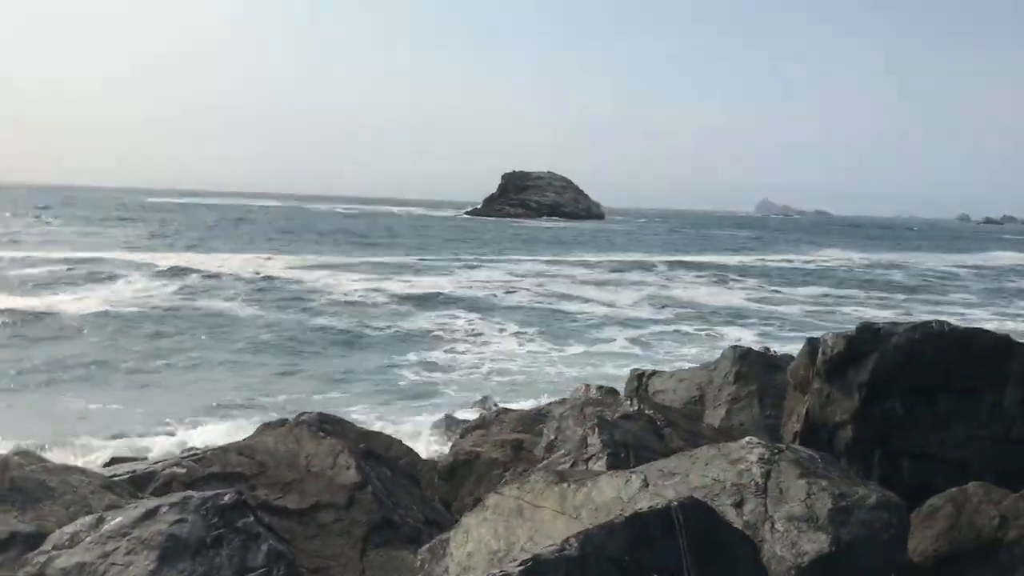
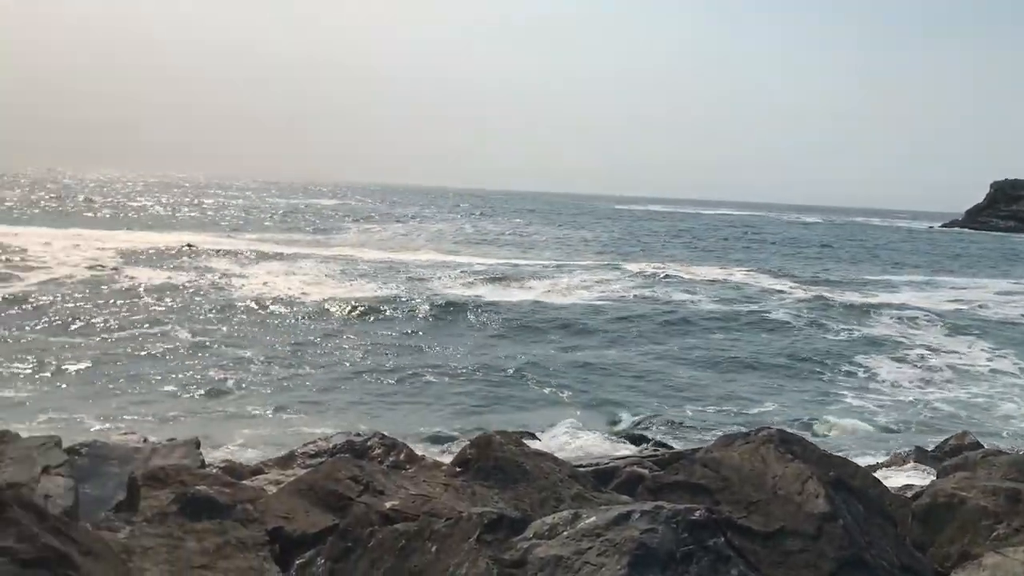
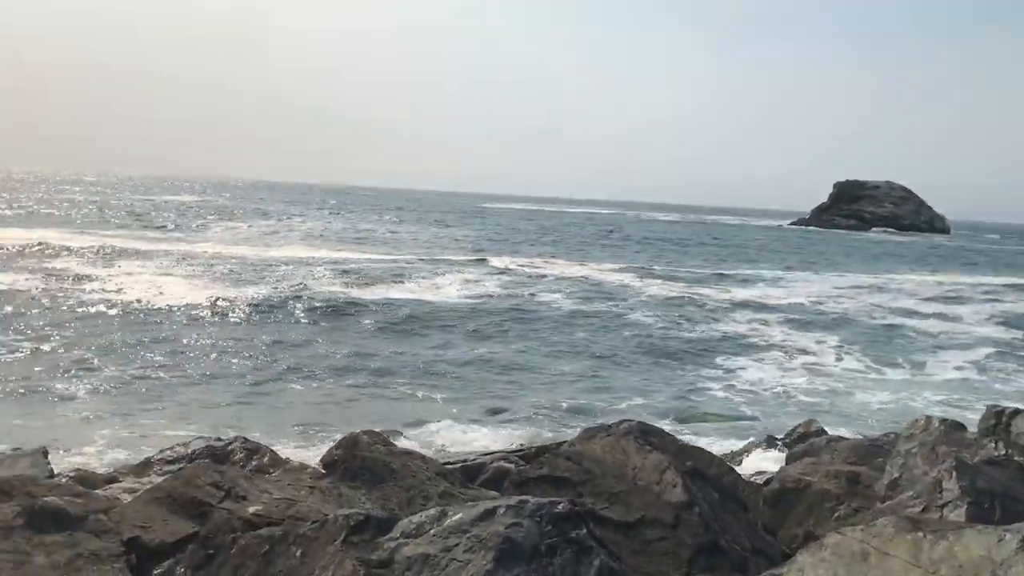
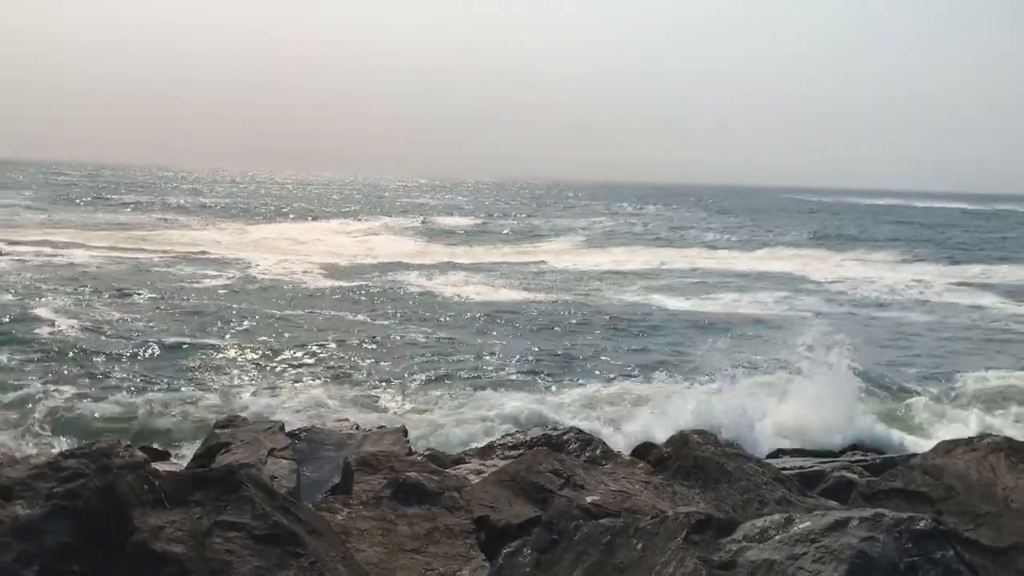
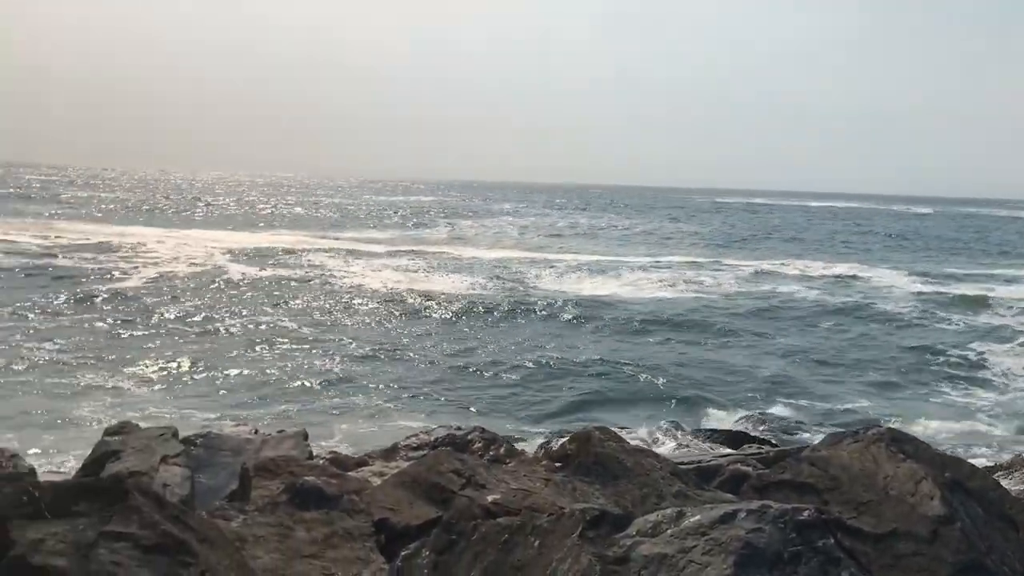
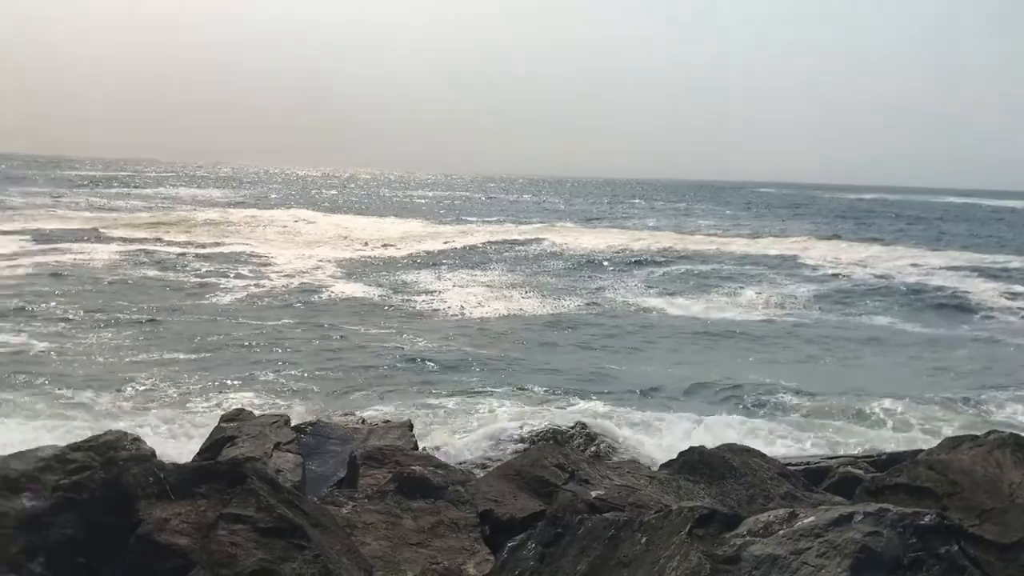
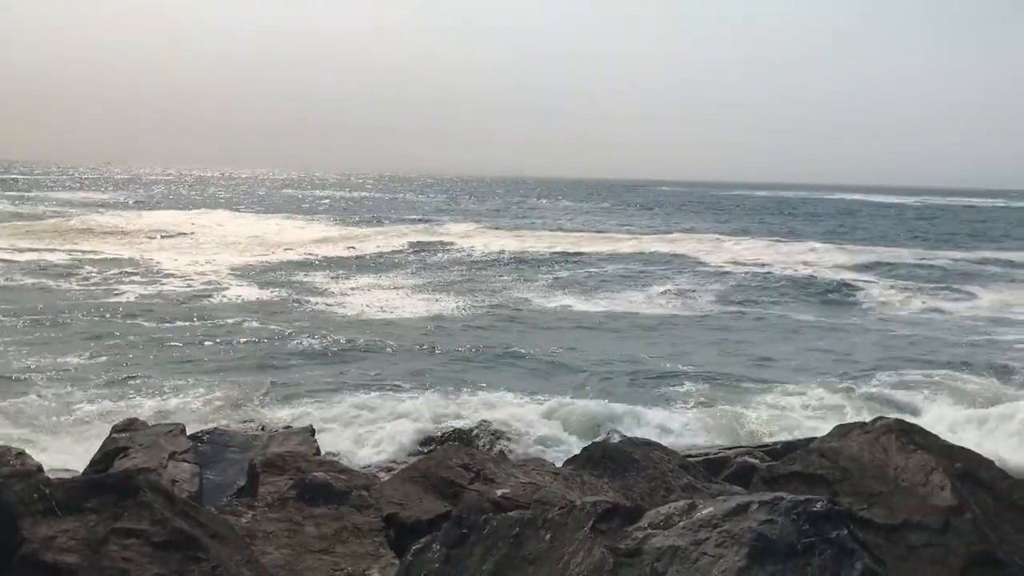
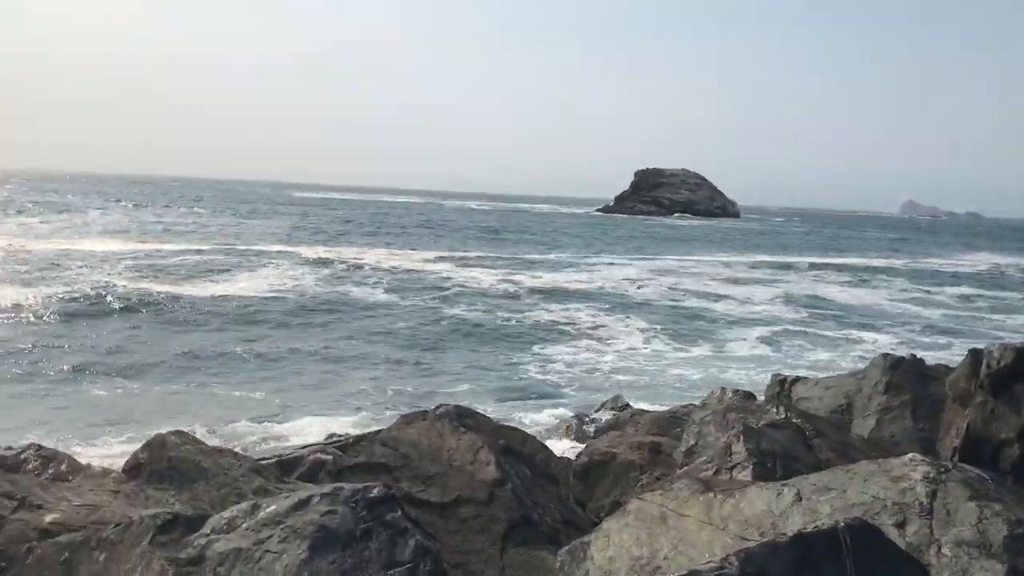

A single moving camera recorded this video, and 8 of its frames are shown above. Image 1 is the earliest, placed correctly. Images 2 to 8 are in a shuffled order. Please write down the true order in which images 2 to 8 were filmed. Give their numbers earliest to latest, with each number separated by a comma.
8, 3, 2, 5, 4, 7, 6
